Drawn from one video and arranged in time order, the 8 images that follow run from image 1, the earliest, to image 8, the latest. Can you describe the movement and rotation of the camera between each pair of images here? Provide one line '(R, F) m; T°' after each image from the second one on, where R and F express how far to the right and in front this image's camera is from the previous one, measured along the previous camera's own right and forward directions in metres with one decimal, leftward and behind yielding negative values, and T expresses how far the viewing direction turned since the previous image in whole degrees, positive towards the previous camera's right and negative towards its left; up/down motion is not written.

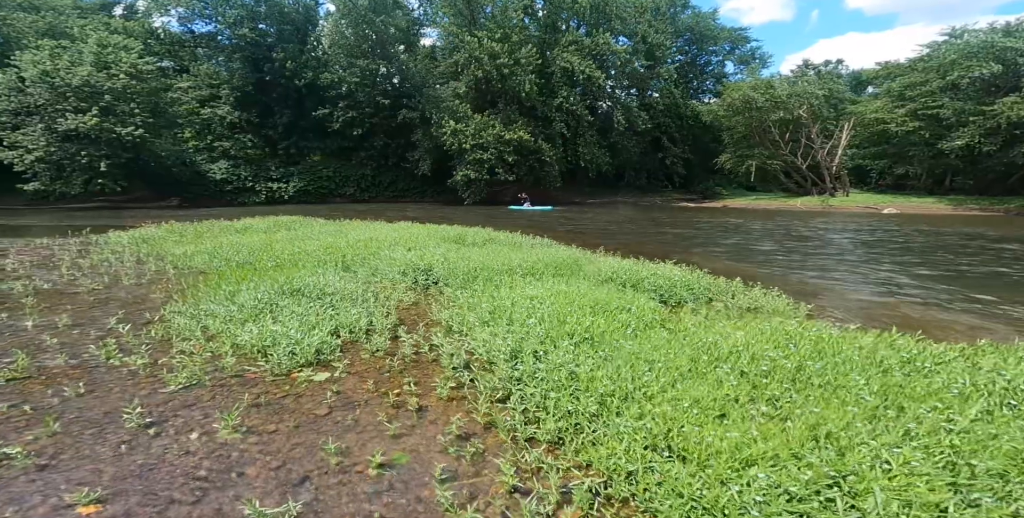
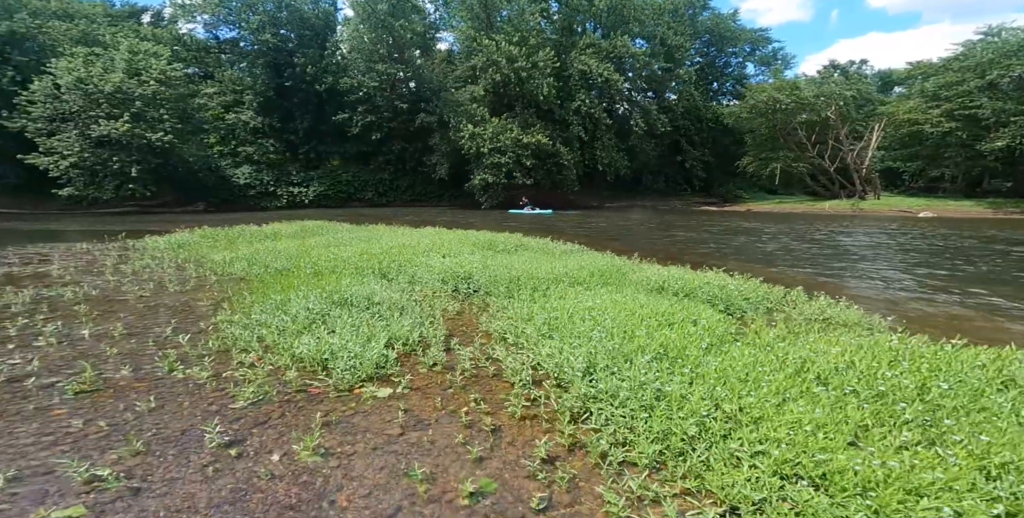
(-0.4, +0.1) m; -2°
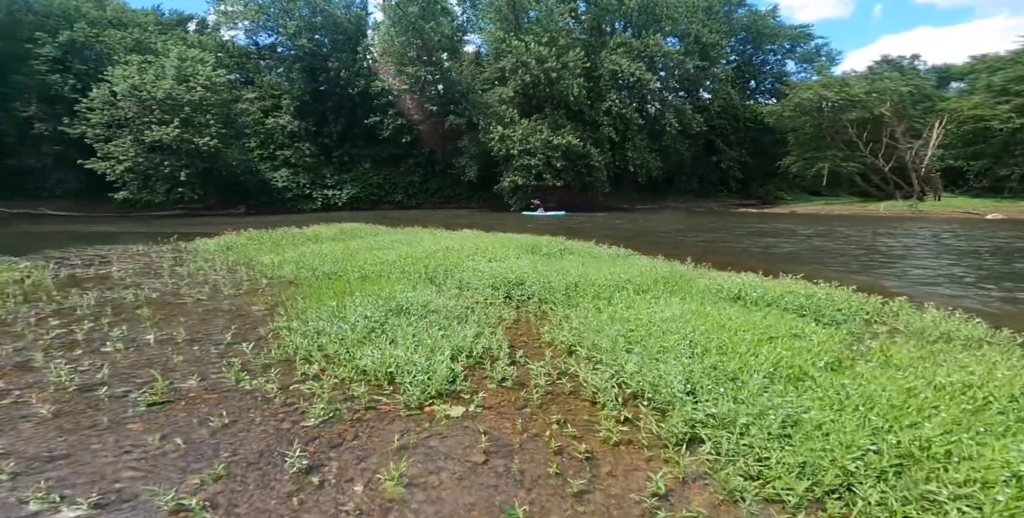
(-0.3, +0.2) m; -3°
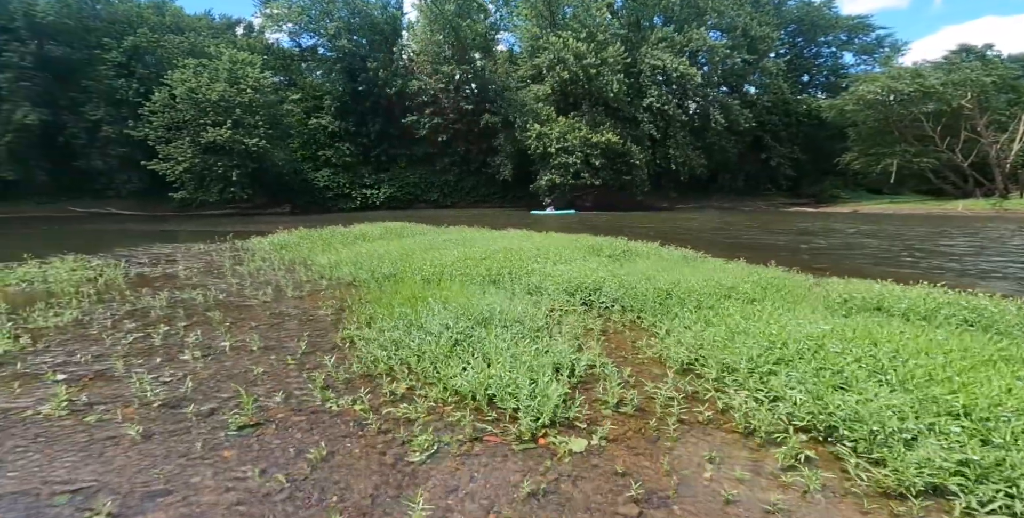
(-0.6, +0.4) m; -4°
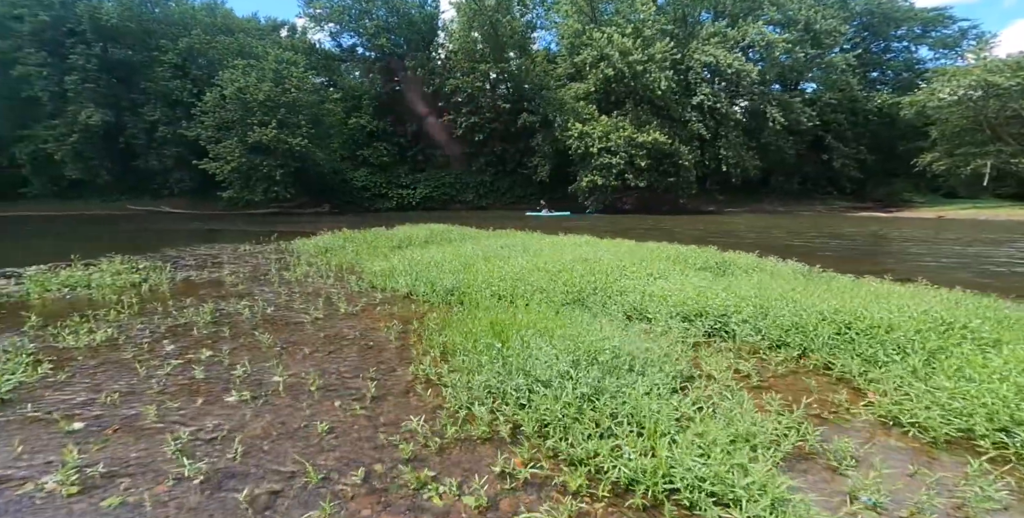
(-0.7, +1.1) m; -3°
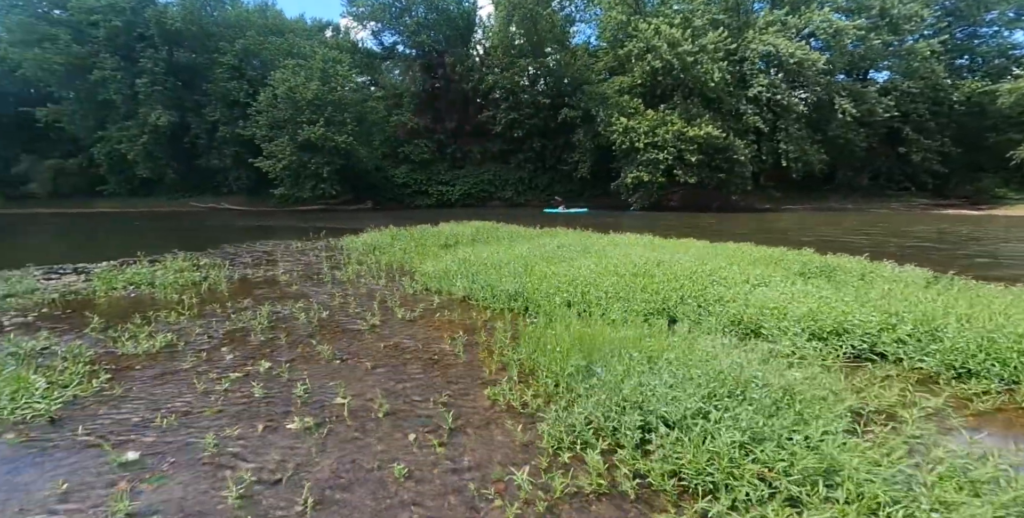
(-0.5, +0.6) m; -4°
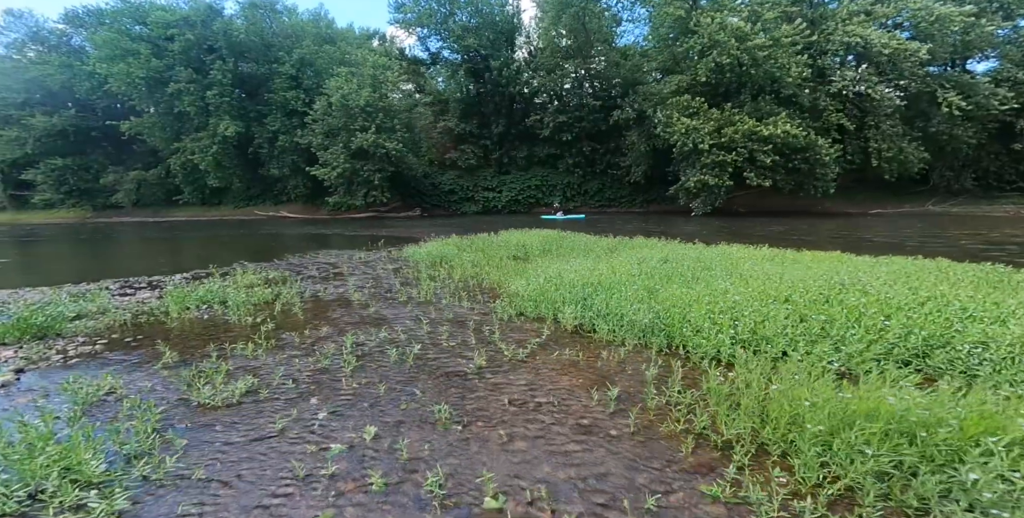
(-1.1, +1.3) m; -4°
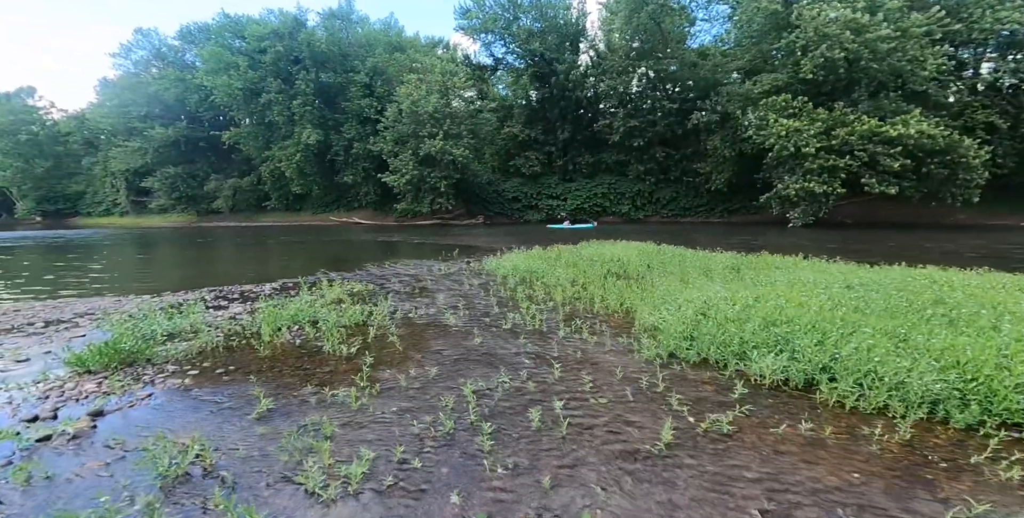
(-1.2, +1.5) m; -6°
